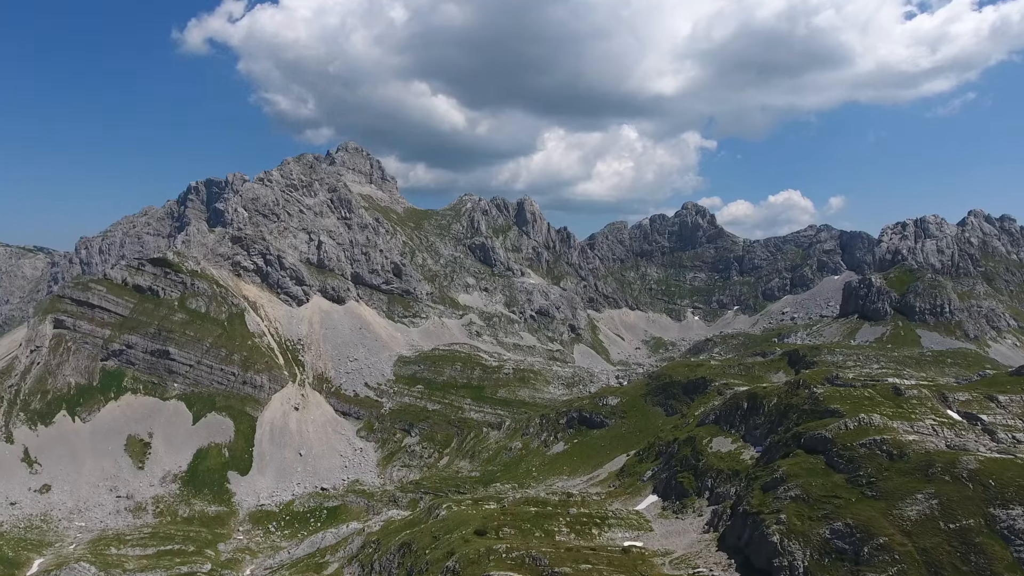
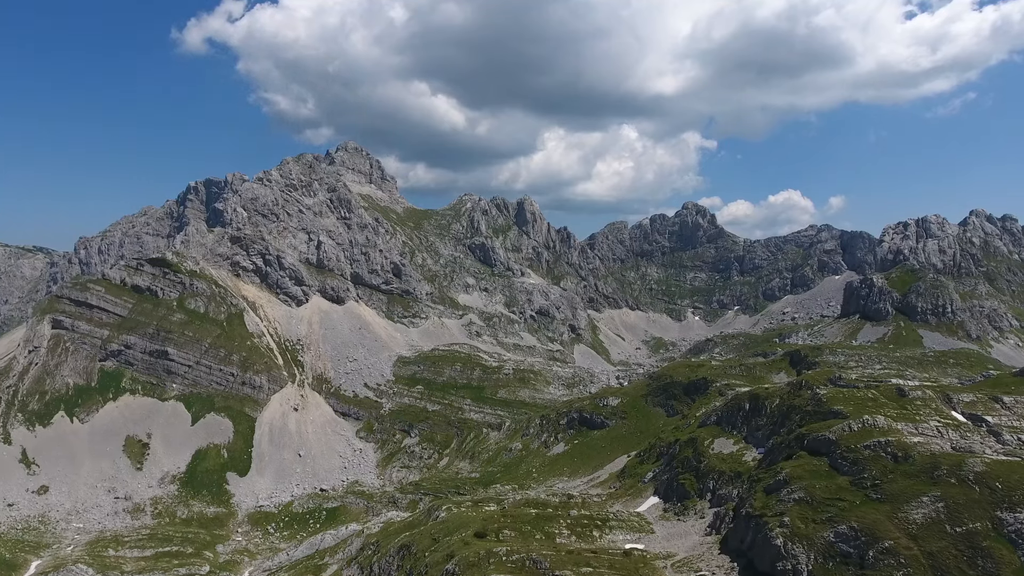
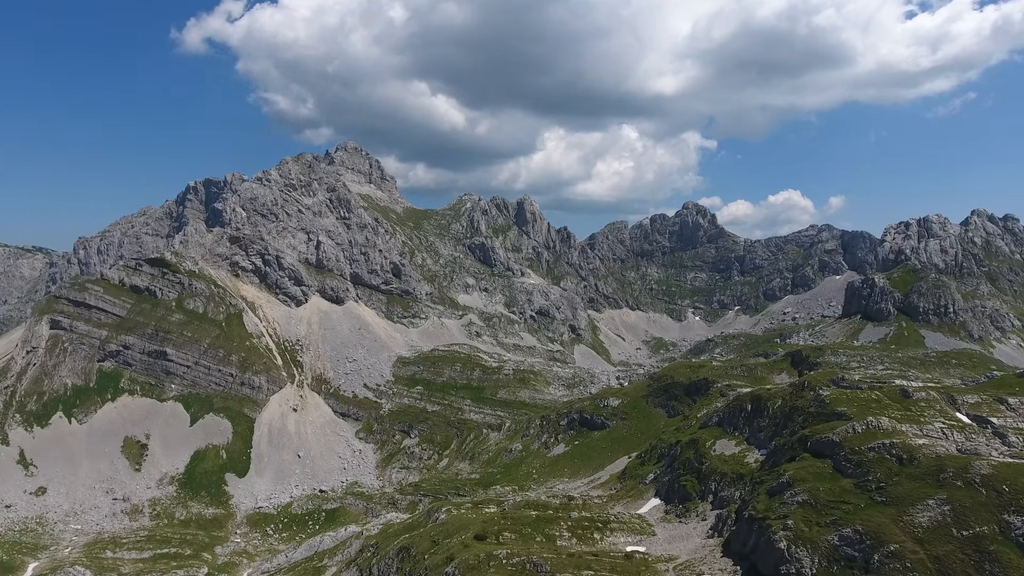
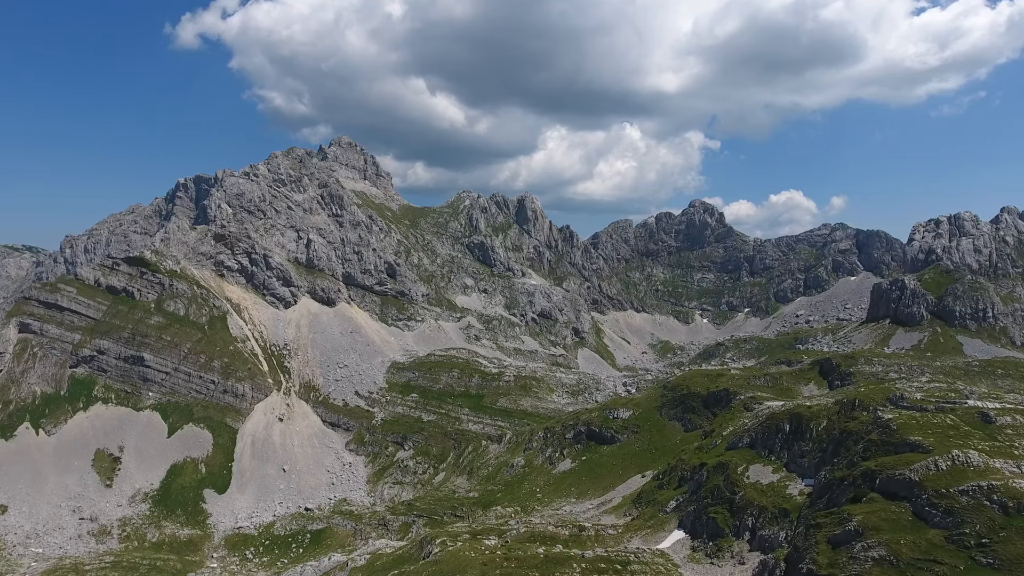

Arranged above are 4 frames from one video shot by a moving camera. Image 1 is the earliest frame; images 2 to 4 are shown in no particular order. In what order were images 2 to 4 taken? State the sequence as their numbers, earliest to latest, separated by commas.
2, 3, 4
